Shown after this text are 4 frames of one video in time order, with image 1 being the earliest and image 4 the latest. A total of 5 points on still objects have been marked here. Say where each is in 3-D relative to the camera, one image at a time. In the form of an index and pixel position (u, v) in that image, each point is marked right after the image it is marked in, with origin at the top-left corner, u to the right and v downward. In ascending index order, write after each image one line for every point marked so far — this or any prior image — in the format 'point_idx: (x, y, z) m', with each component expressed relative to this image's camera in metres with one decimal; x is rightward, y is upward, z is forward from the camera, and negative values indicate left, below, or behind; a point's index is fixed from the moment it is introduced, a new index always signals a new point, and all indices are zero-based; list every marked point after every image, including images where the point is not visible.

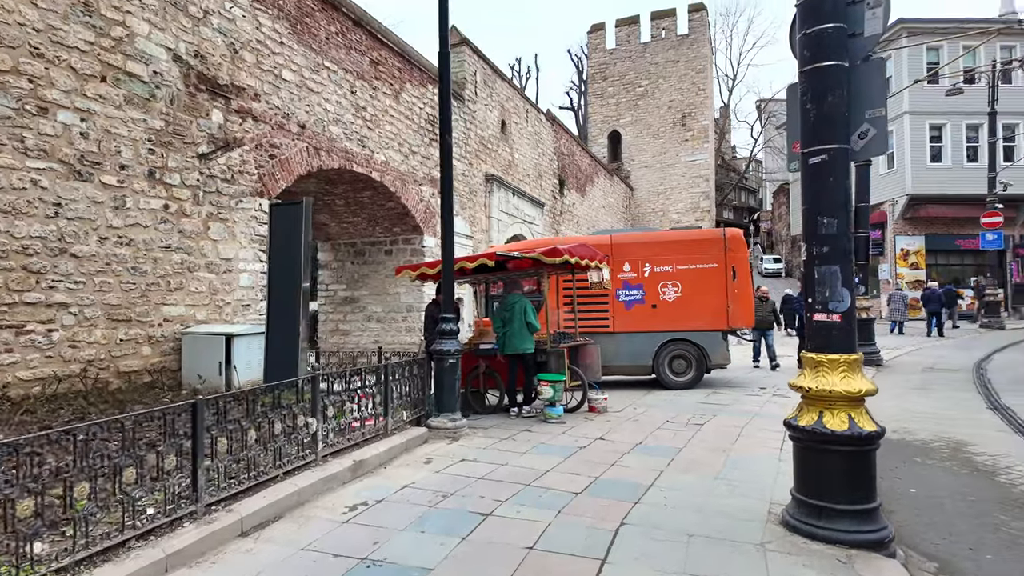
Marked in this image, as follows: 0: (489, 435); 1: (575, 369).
0: (-0.2, -1.6, +6.2) m
1: (+0.8, -1.0, +7.4) m
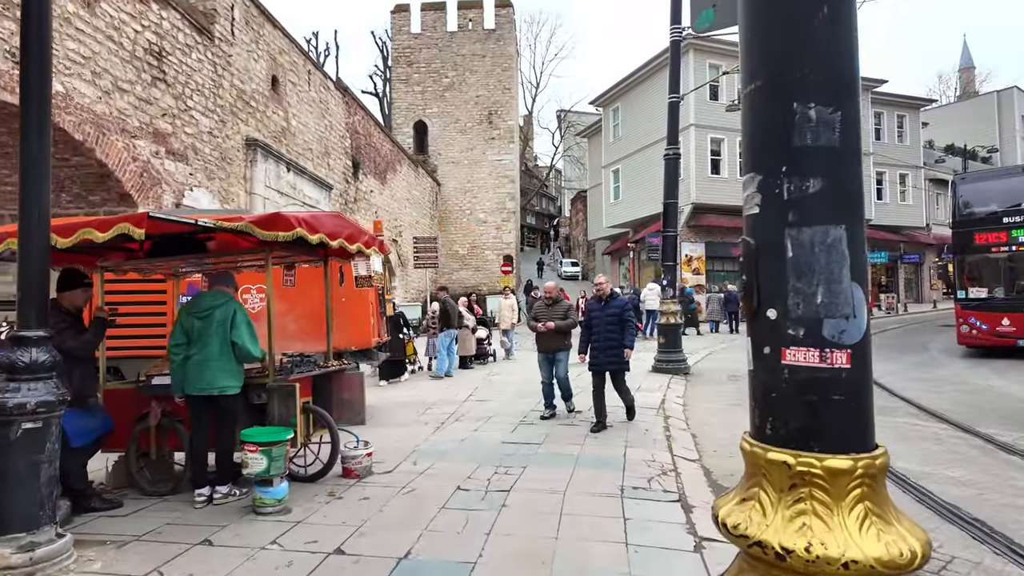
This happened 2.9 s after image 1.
0: (-2.2, -1.5, +3.2) m
1: (-1.5, -1.0, +4.6) m
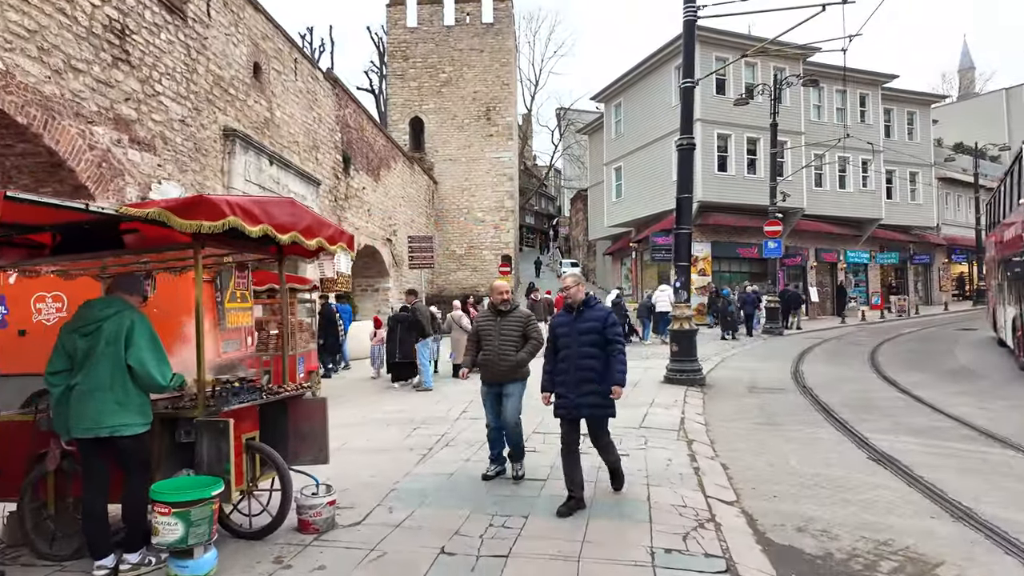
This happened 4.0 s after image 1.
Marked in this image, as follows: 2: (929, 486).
0: (-2.2, -1.6, +2.2) m
1: (-1.5, -1.0, +3.6) m
2: (+3.5, -1.6, +4.9) m
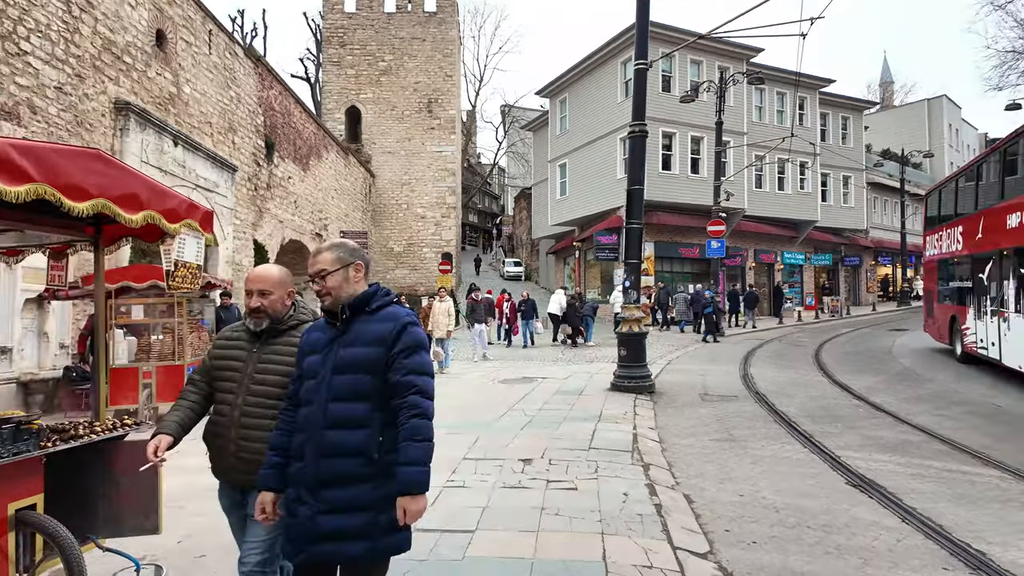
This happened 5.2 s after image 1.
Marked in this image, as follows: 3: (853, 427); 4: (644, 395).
0: (-2.4, -1.5, +1.0) m
1: (-1.9, -1.0, +2.4) m
2: (+2.9, -1.6, +4.1) m
3: (+4.2, -1.7, +7.2) m
4: (+2.1, -1.7, +9.3) m
